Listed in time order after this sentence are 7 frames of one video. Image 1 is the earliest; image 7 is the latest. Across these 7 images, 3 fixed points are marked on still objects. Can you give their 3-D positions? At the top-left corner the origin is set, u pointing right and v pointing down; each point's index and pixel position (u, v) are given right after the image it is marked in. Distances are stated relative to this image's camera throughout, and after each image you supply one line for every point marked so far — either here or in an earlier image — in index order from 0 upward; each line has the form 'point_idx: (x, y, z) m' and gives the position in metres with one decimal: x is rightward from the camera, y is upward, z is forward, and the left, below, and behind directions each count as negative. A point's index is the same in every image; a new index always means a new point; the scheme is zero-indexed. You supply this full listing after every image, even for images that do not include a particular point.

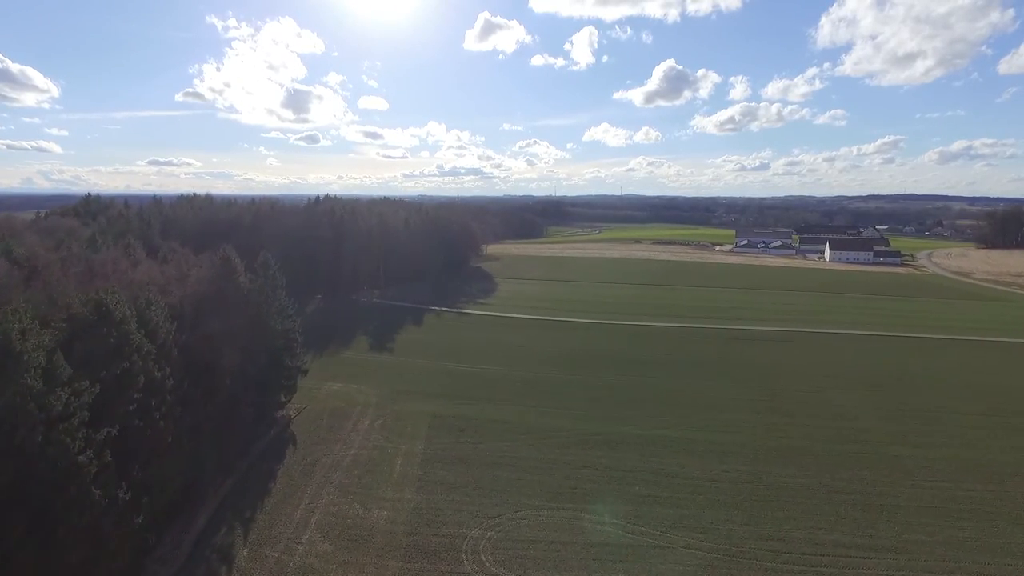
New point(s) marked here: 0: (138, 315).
0: (-11.0, -0.8, +16.5) m
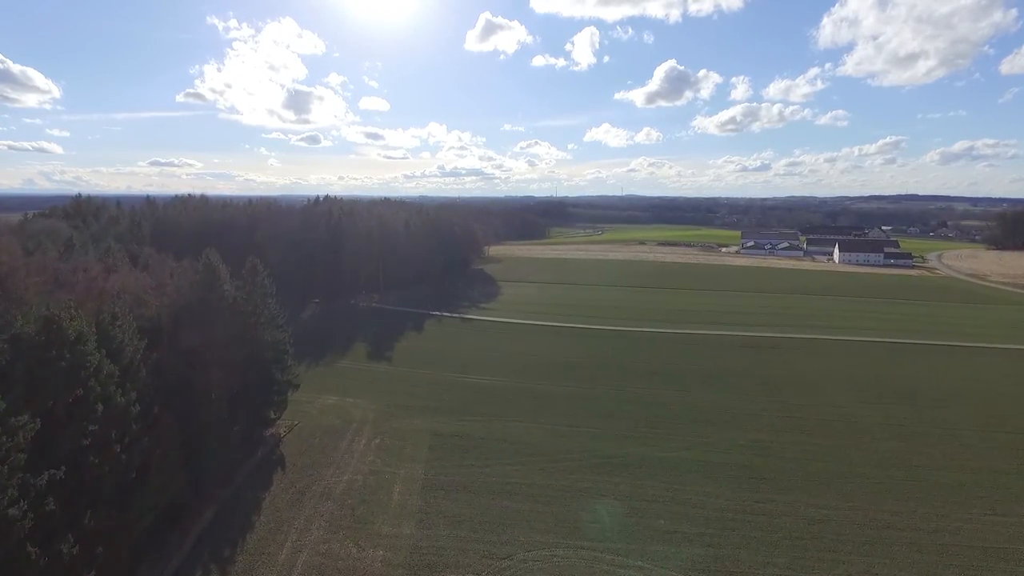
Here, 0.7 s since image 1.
0: (-10.7, -1.1, +14.6) m
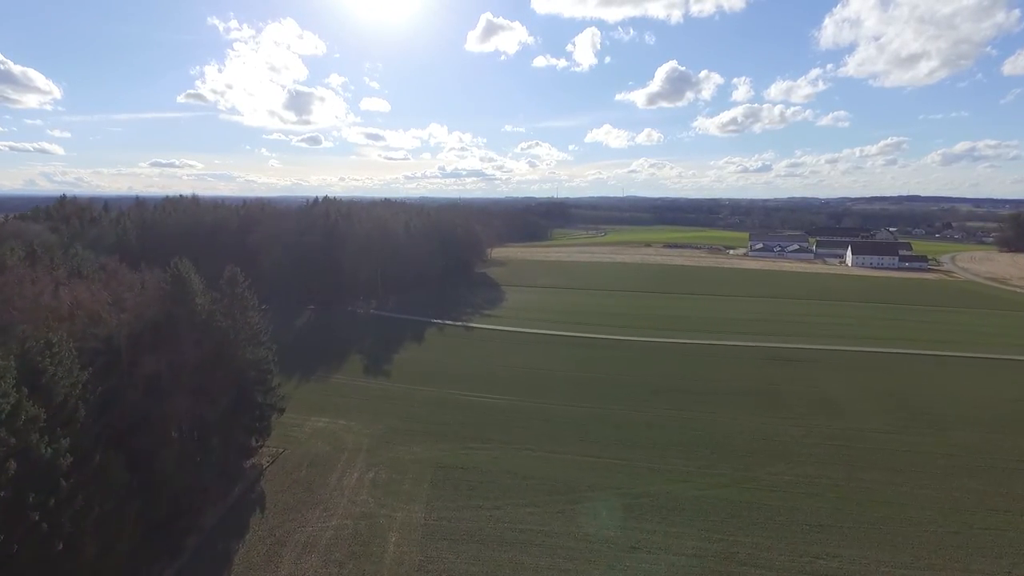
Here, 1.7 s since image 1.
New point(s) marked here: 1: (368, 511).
0: (-10.3, -1.6, +11.8) m
1: (-4.7, -7.3, +18.3) m
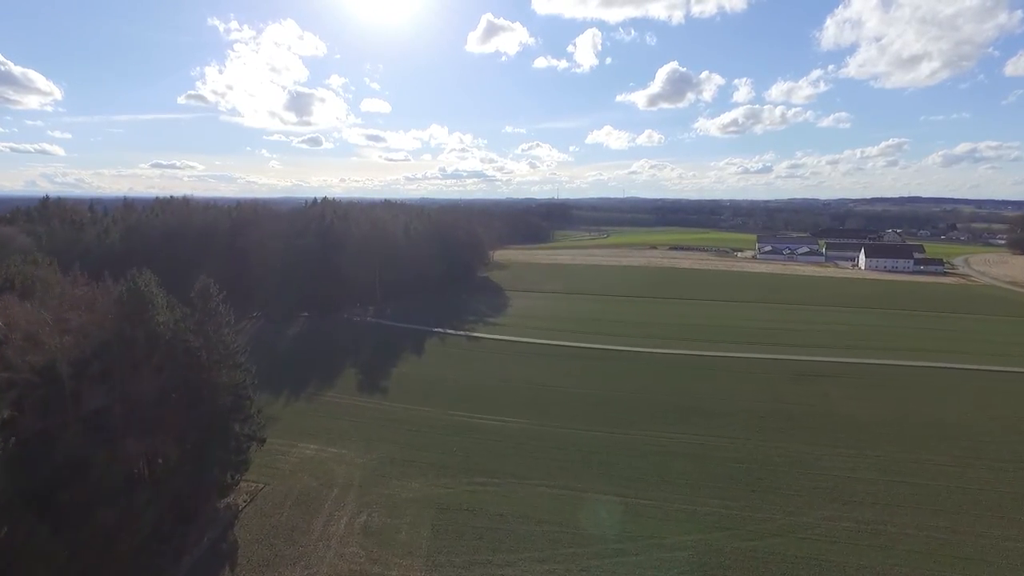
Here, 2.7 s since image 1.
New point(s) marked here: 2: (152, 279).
0: (-9.8, -2.1, +9.1) m
1: (-4.3, -7.7, +15.5) m
2: (-11.2, +0.3, +17.6) m
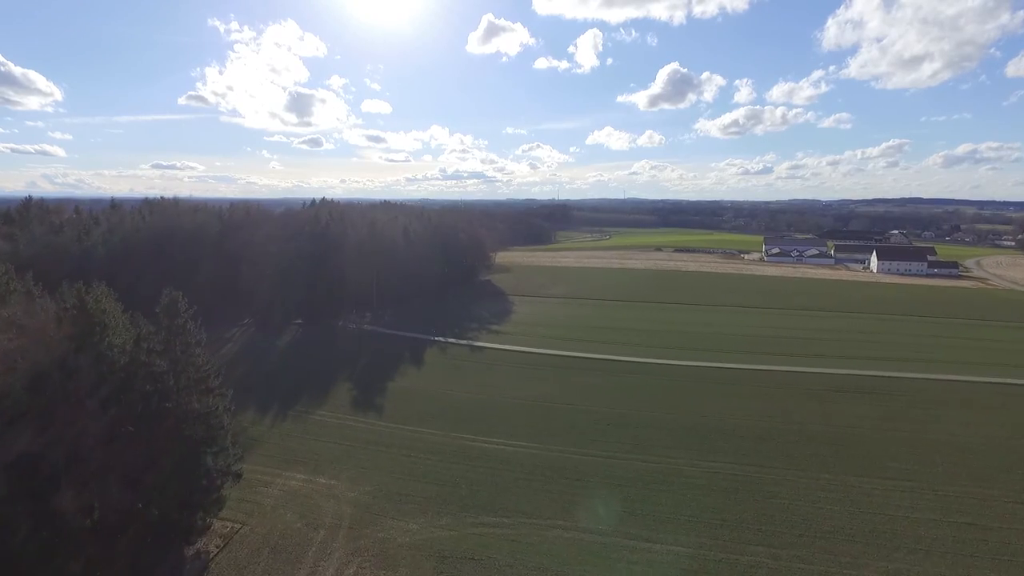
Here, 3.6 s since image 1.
0: (-9.5, -2.5, +6.6) m
1: (-3.9, -8.2, +13.1) m
2: (-10.9, -0.1, +15.2) m
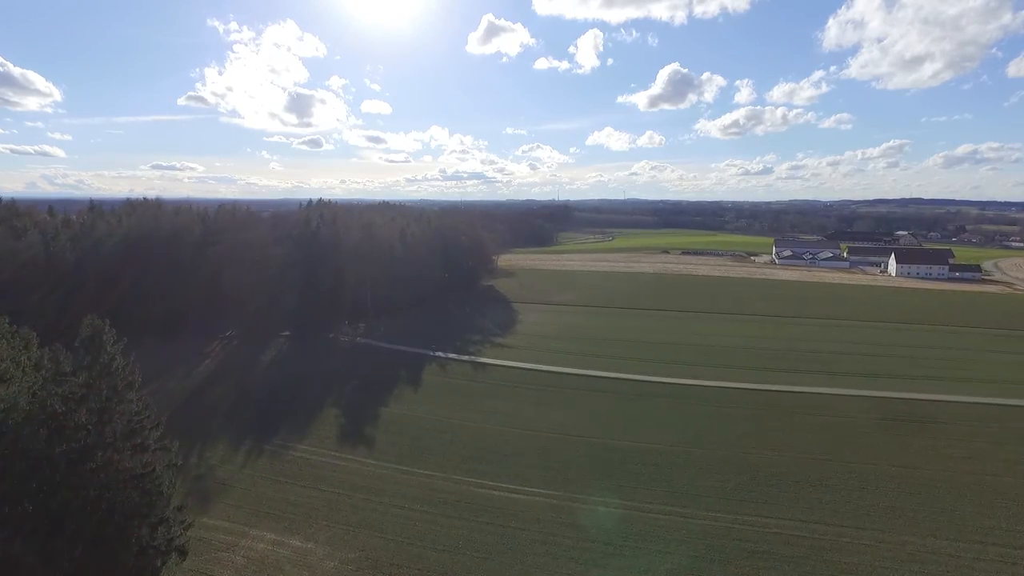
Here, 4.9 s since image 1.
0: (-9.0, -3.1, +2.9) m
1: (-3.5, -8.8, +9.3) m
2: (-10.4, -0.8, +11.5) m
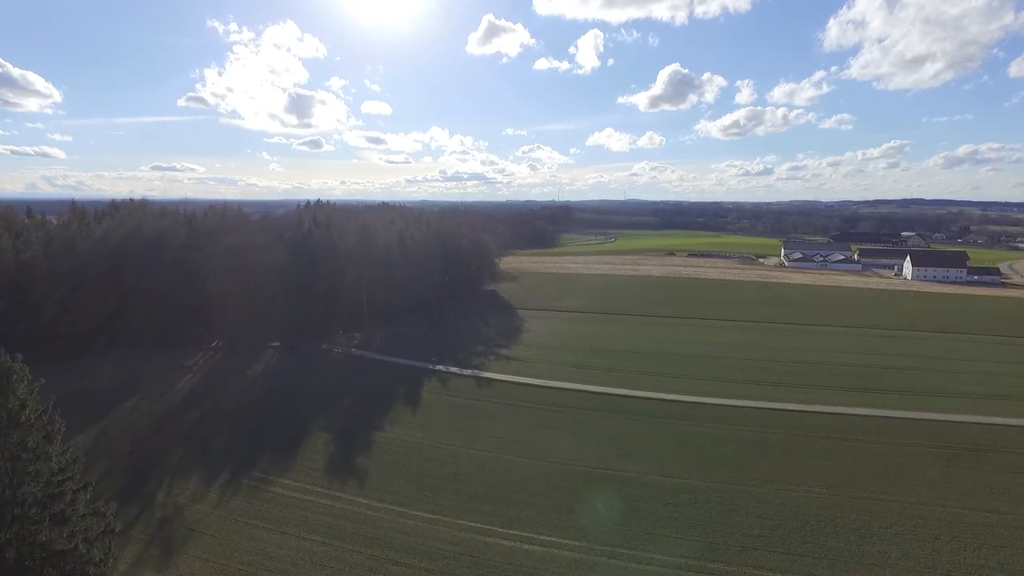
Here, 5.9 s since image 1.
0: (-8.7, -3.6, +0.1) m
1: (-3.1, -9.3, +6.5) m
2: (-10.0, -1.3, +8.7) m
